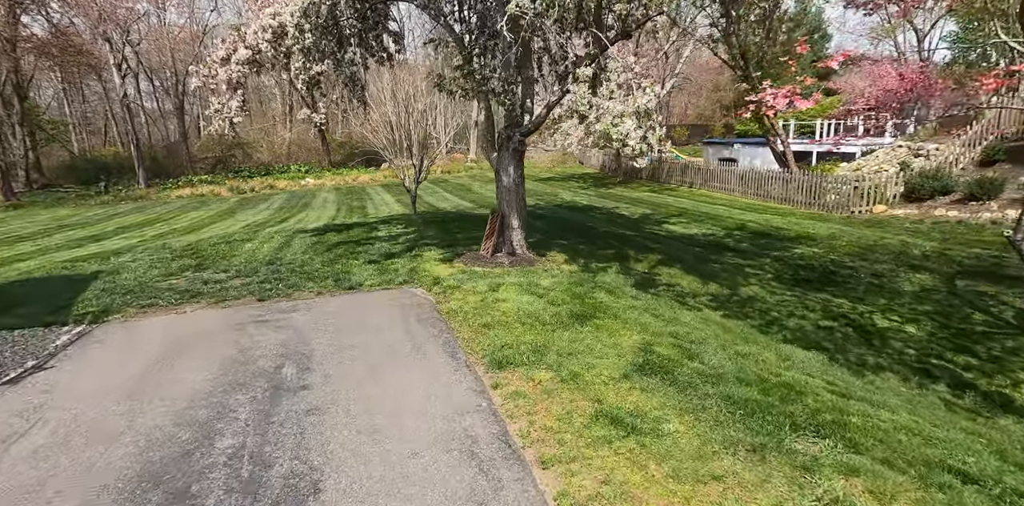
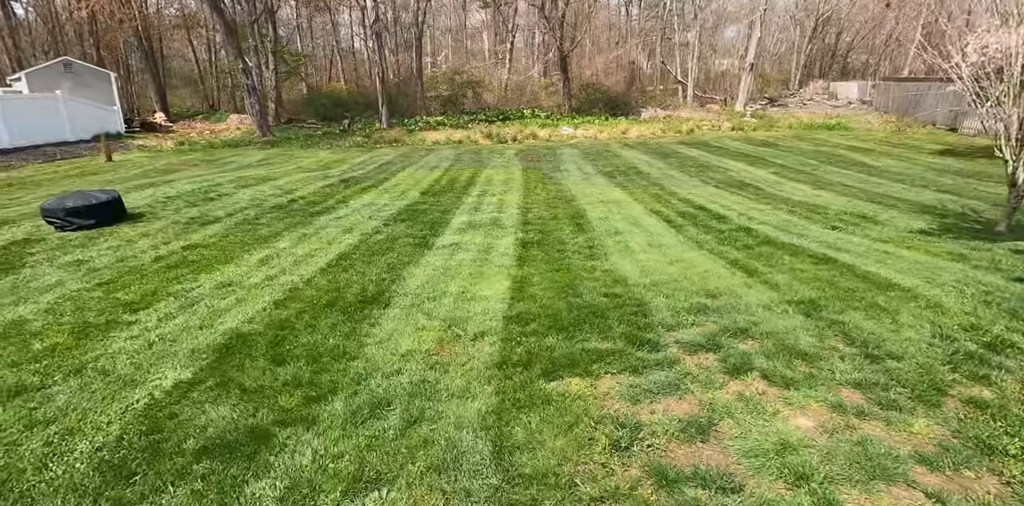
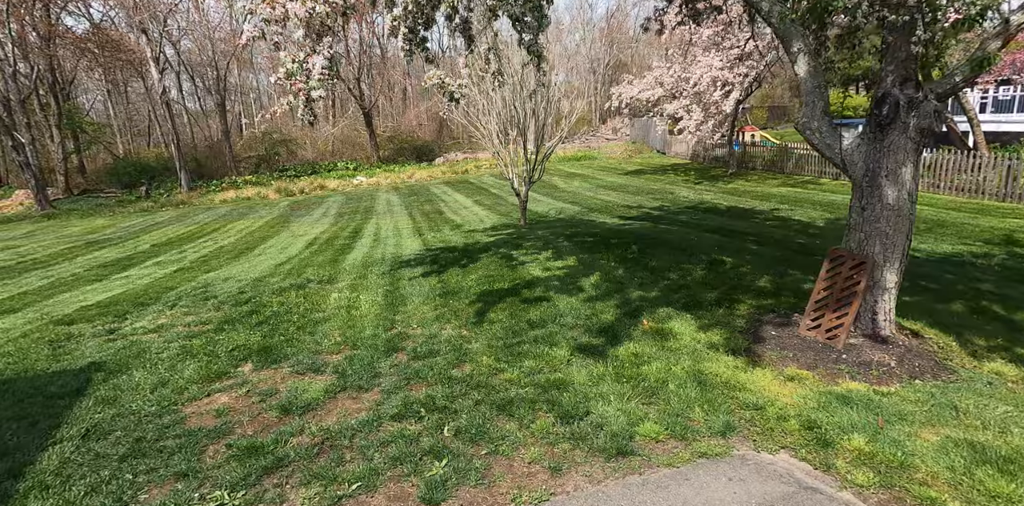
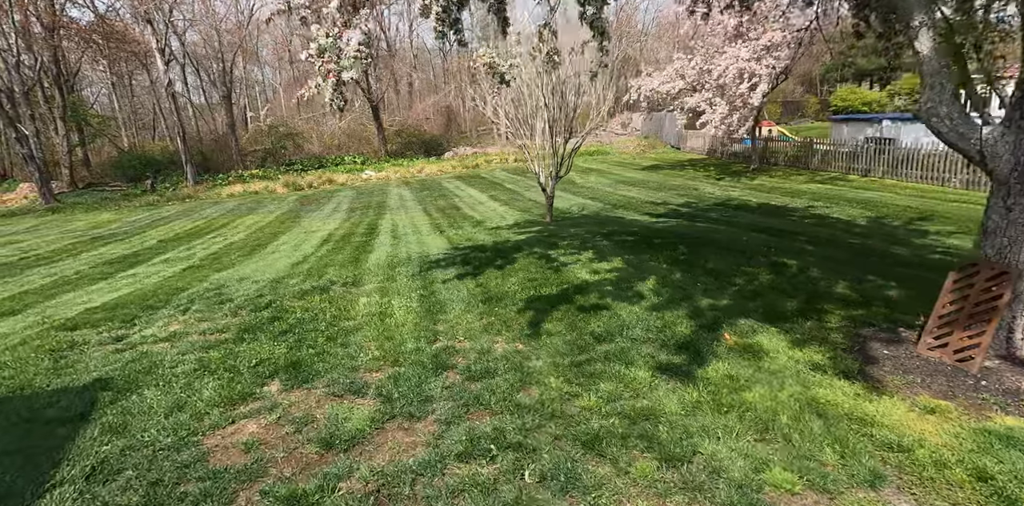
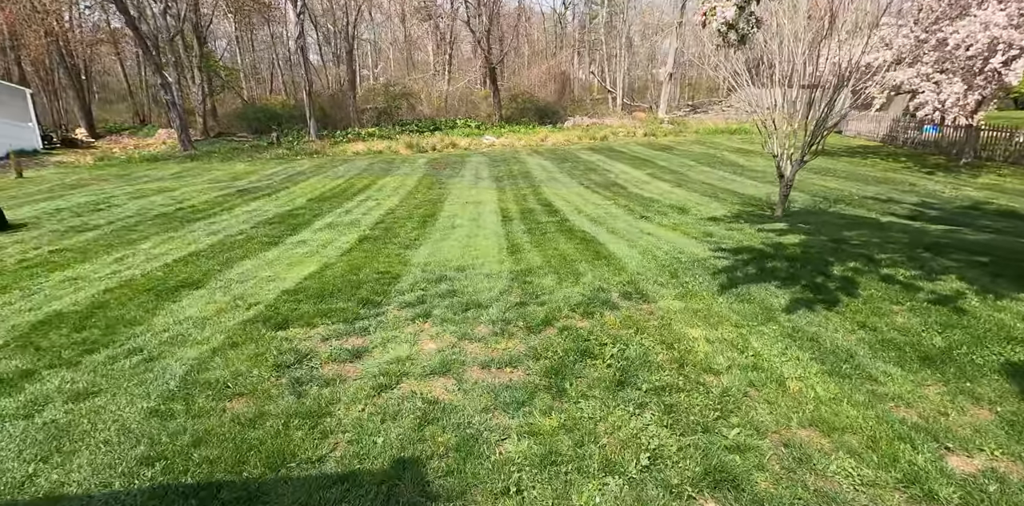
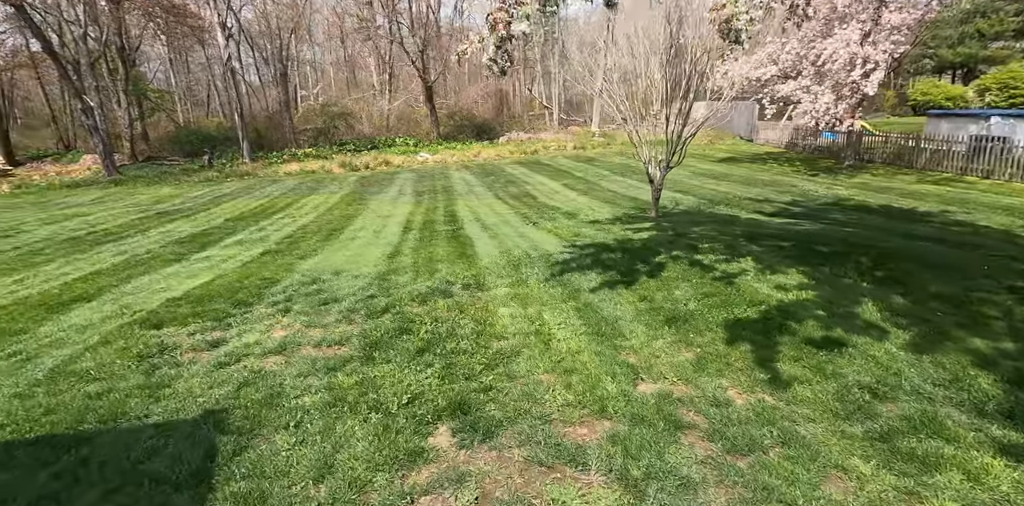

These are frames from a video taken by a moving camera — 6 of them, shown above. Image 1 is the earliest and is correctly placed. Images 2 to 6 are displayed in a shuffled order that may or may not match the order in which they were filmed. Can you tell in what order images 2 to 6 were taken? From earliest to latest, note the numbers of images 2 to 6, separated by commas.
3, 4, 6, 5, 2
